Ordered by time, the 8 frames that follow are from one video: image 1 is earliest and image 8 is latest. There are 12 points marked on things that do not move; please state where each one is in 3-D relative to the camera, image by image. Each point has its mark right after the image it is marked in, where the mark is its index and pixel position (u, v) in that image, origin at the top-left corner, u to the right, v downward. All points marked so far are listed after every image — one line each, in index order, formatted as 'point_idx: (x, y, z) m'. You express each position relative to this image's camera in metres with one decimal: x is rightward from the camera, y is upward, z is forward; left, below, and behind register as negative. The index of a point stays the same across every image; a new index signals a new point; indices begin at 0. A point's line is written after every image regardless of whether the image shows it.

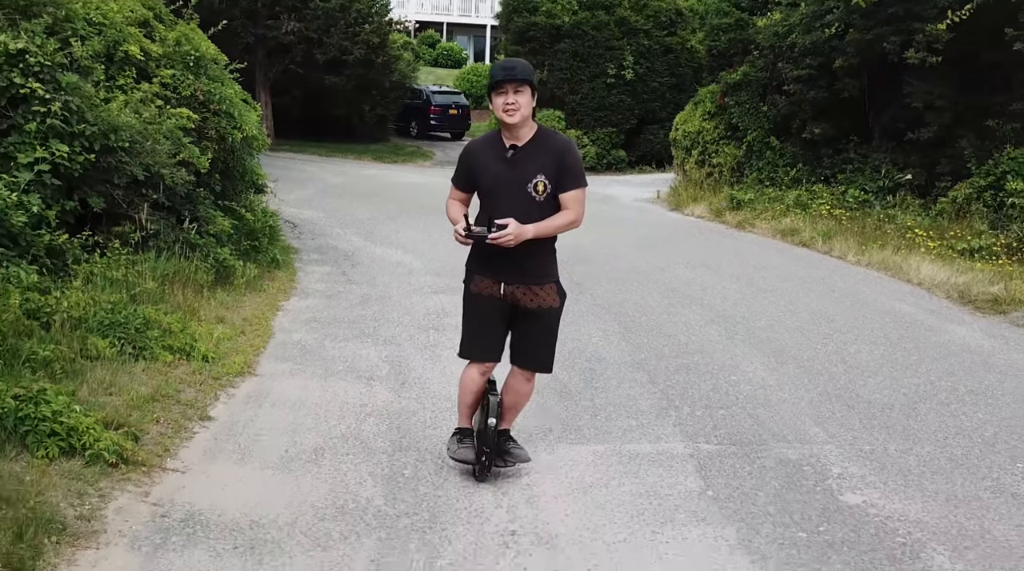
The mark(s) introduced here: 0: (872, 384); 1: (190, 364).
0: (+2.2, -0.6, +6.1) m
1: (-1.9, -0.4, +5.8) m
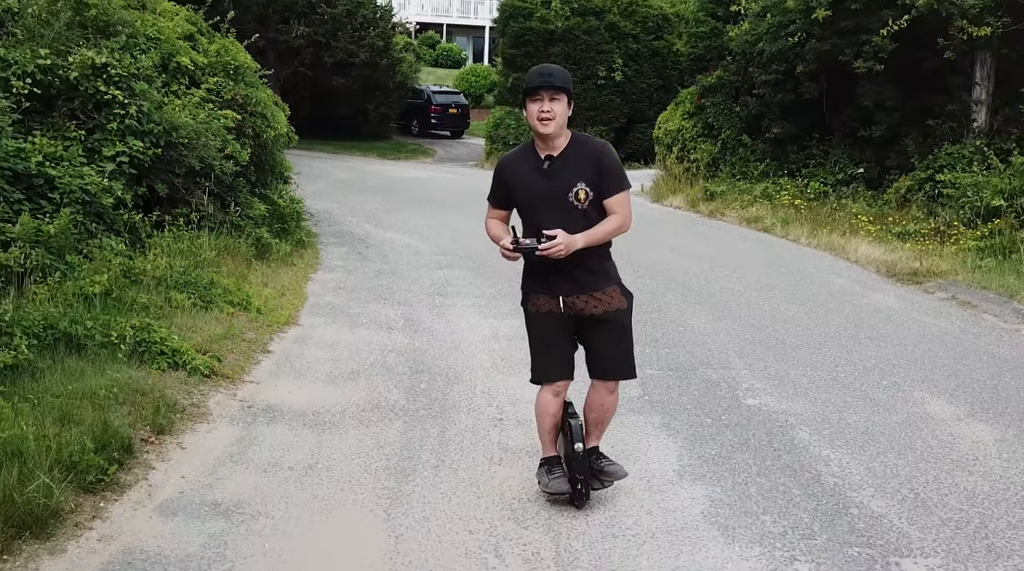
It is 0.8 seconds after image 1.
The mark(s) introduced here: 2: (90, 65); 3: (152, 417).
0: (+2.1, -0.3, +7.6) m
1: (-1.9, -0.2, +7.3) m
2: (-3.4, +1.8, +8.1) m
3: (-1.7, -0.6, +4.9) m
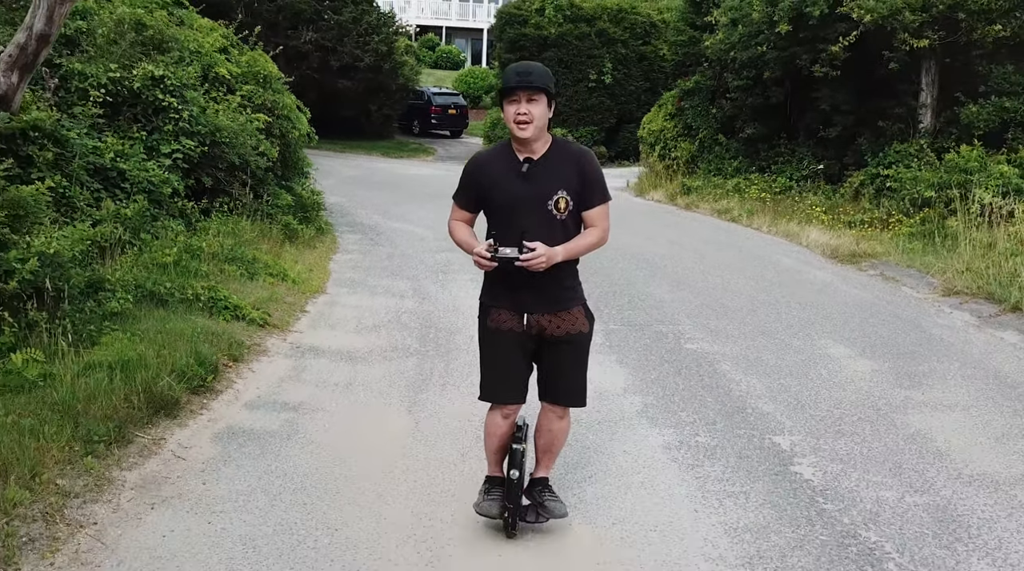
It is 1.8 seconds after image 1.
0: (+2.0, -0.1, +9.2) m
1: (-2.0, 0.0, +8.9) m
2: (-3.5, +2.0, +9.7) m
3: (-1.8, -0.4, +6.5) m
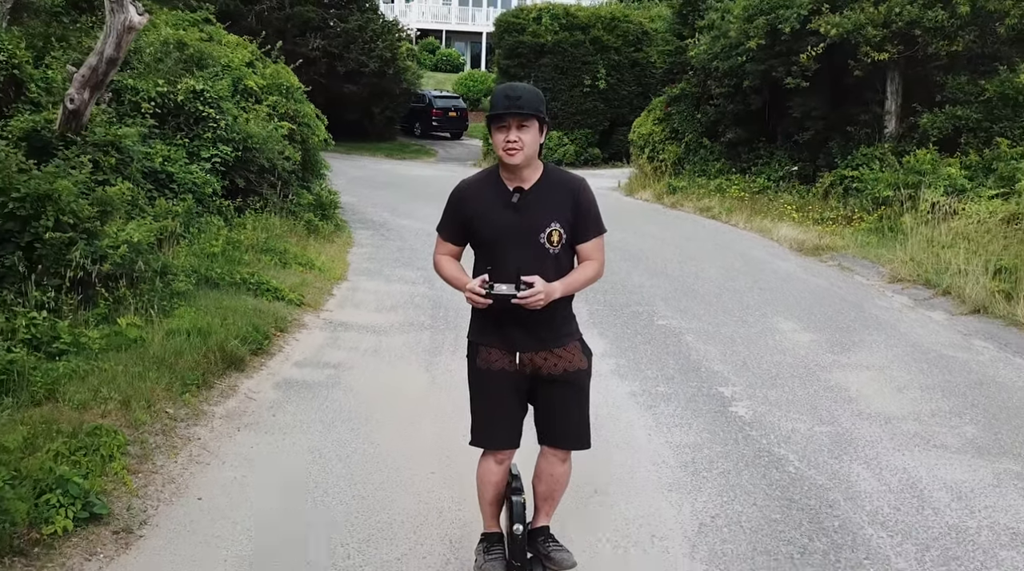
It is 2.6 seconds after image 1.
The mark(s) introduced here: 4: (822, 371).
0: (+2.0, 0.0, +10.5) m
1: (-2.0, +0.1, +10.2) m
2: (-3.5, +2.1, +11.0) m
3: (-1.8, -0.3, +7.8) m
4: (+2.2, -0.6, +7.2) m
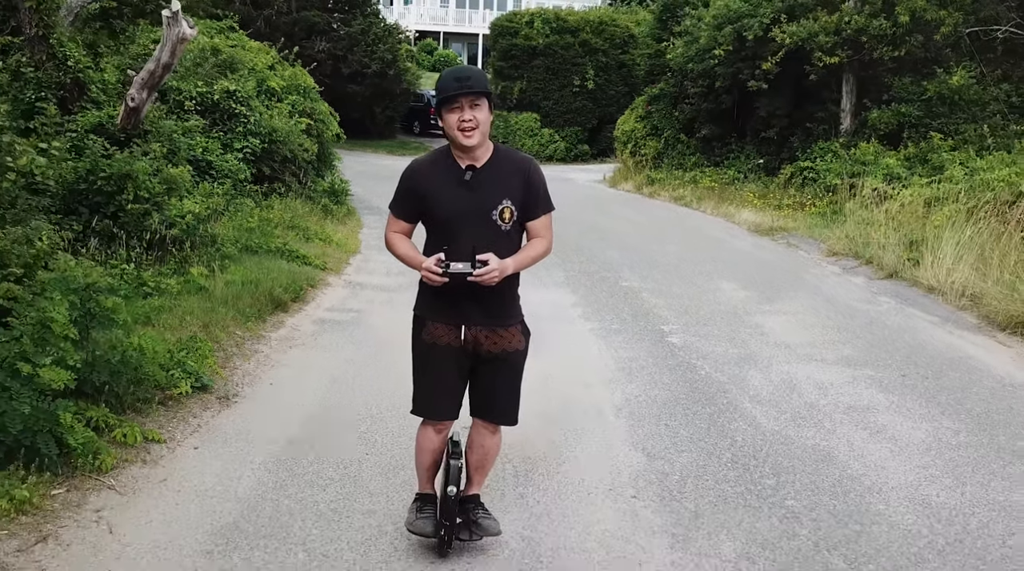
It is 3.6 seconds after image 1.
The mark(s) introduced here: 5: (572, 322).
0: (+1.9, +0.3, +12.3) m
1: (-2.1, +0.5, +12.0) m
2: (-3.6, +2.4, +12.8) m
3: (-1.9, +0.1, +9.6) m
4: (+2.1, -0.3, +9.0) m
5: (+0.5, -0.3, +8.5) m
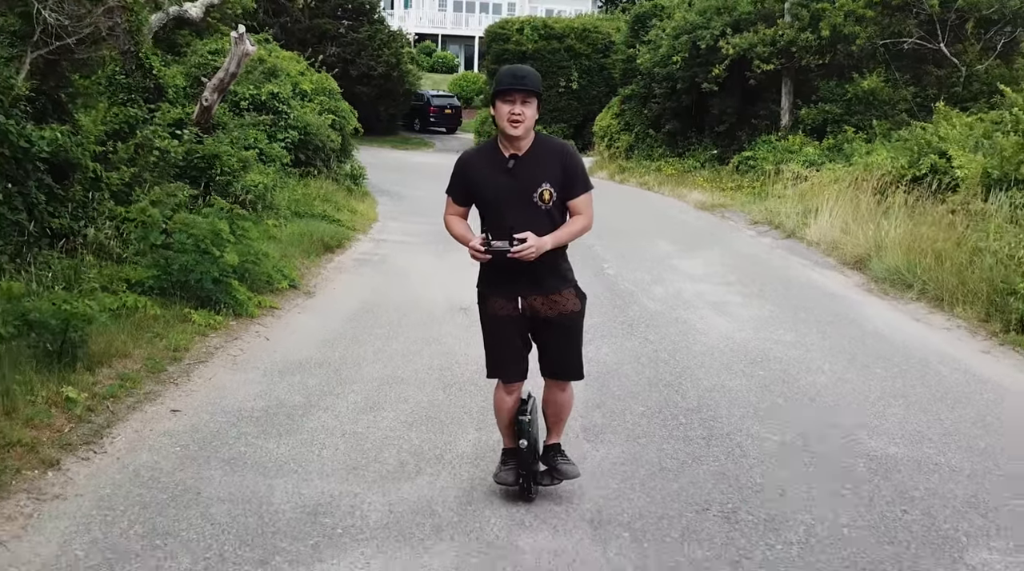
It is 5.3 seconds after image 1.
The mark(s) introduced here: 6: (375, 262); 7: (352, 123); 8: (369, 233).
0: (+1.7, +0.9, +15.6) m
1: (-2.3, +1.1, +15.2) m
2: (-3.8, +3.0, +16.0) m
3: (-2.1, +0.6, +12.8) m
4: (+1.9, +0.3, +12.2) m
5: (+0.3, +0.3, +11.7) m
6: (-1.5, +0.3, +11.4) m
7: (-2.9, +3.0, +18.5) m
8: (-2.0, +0.7, +14.0) m
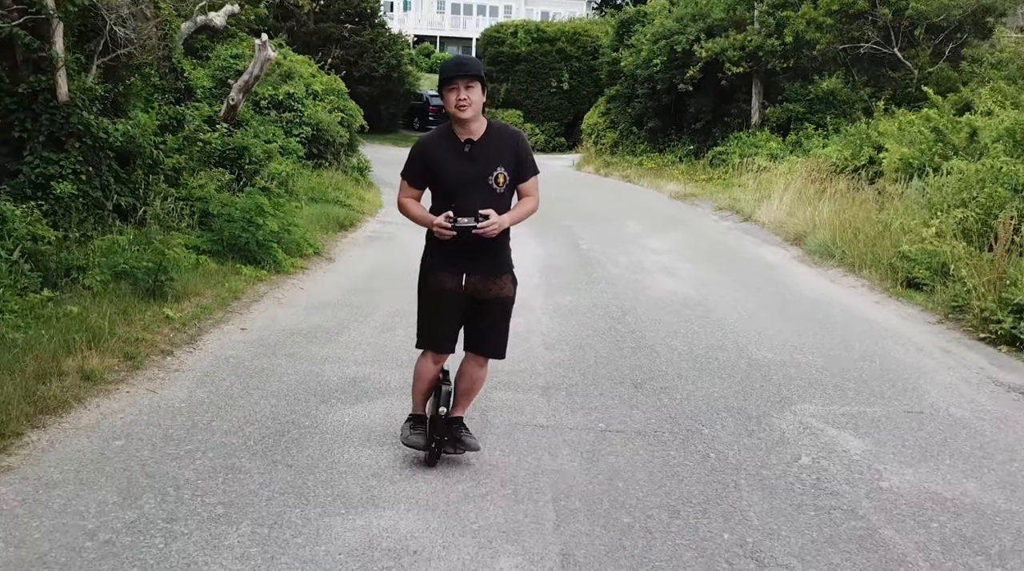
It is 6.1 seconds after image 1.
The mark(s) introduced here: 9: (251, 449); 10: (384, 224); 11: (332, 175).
0: (+1.5, +1.3, +17.5) m
1: (-2.5, +1.4, +17.1) m
2: (-4.0, +3.4, +17.9) m
3: (-2.3, +1.0, +14.7) m
4: (+1.7, +0.7, +14.1) m
5: (+0.2, +0.6, +13.6) m
6: (-1.7, +0.6, +13.3) m
7: (-3.1, +3.3, +20.4) m
8: (-2.1, +1.1, +15.9) m
9: (-1.2, -0.8, +4.7) m
10: (-1.9, +0.9, +14.9) m
11: (-3.2, +2.0, +18.0) m
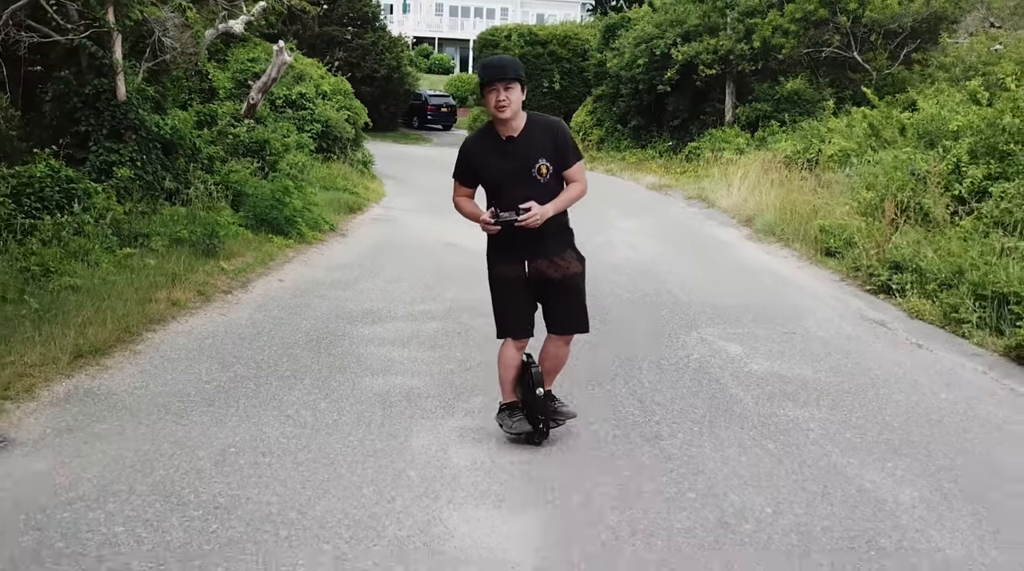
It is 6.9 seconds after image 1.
0: (+1.3, +1.6, +19.4) m
1: (-2.7, +1.8, +19.0) m
2: (-4.2, +3.8, +19.8) m
3: (-2.5, +1.3, +16.6) m
4: (+1.6, +1.0, +16.1) m
5: (0.0, +1.0, +15.6) m
6: (-1.9, +1.0, +15.2) m
7: (-3.3, +3.7, +22.3) m
8: (-2.3, +1.5, +17.8) m
9: (-1.4, -0.4, +6.6) m
10: (-2.1, +1.3, +16.8) m
11: (-3.4, +2.3, +19.9) m
